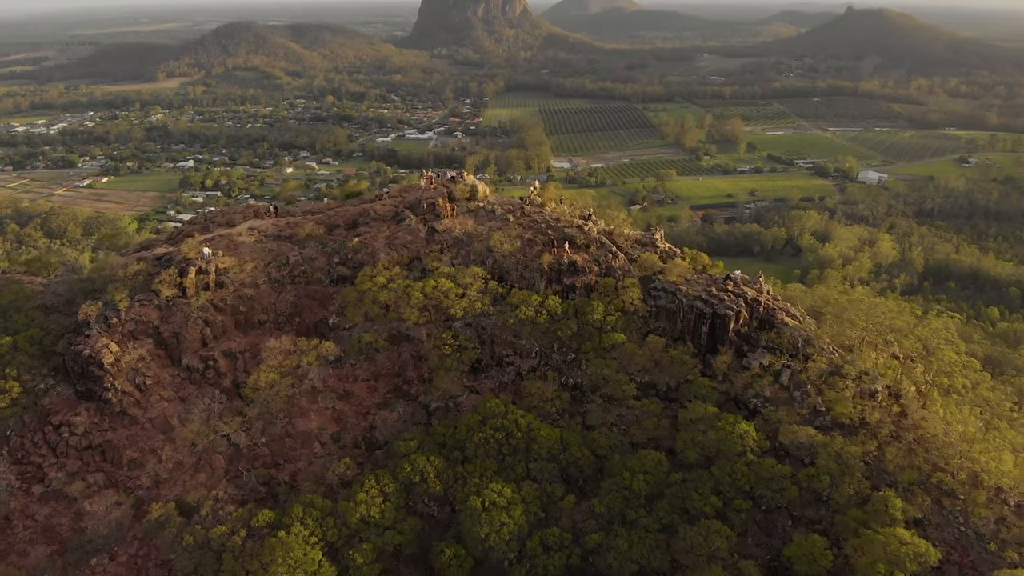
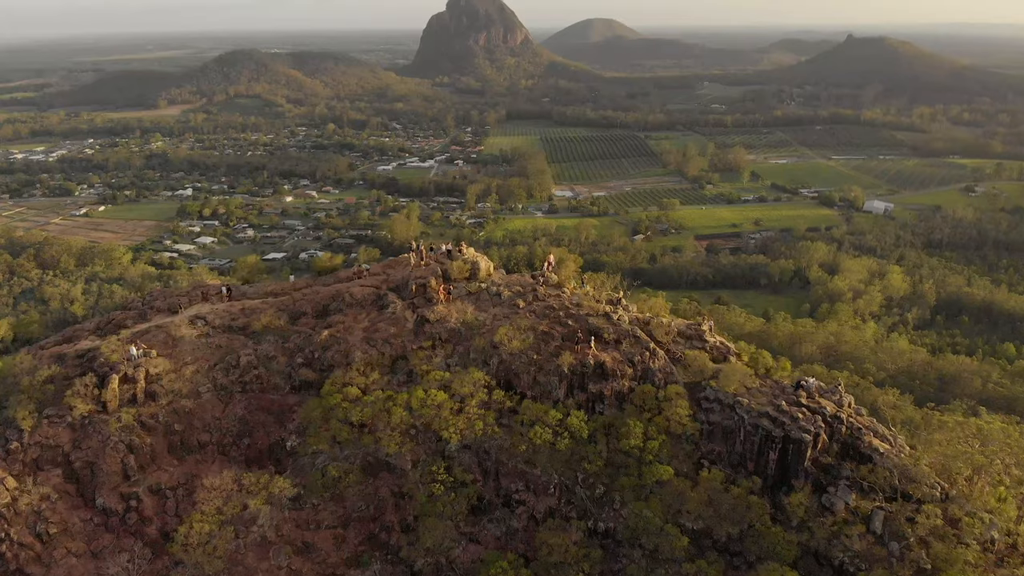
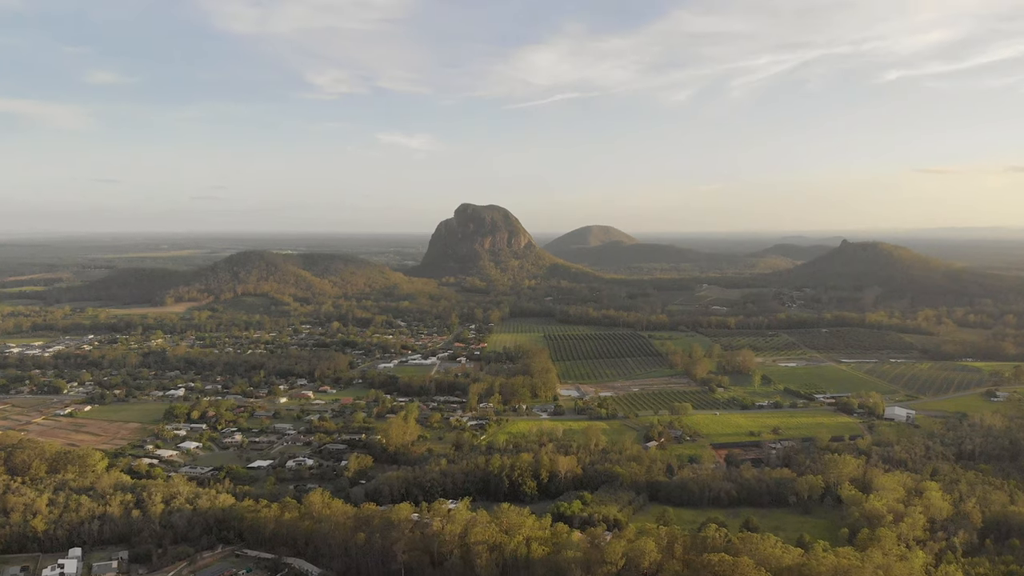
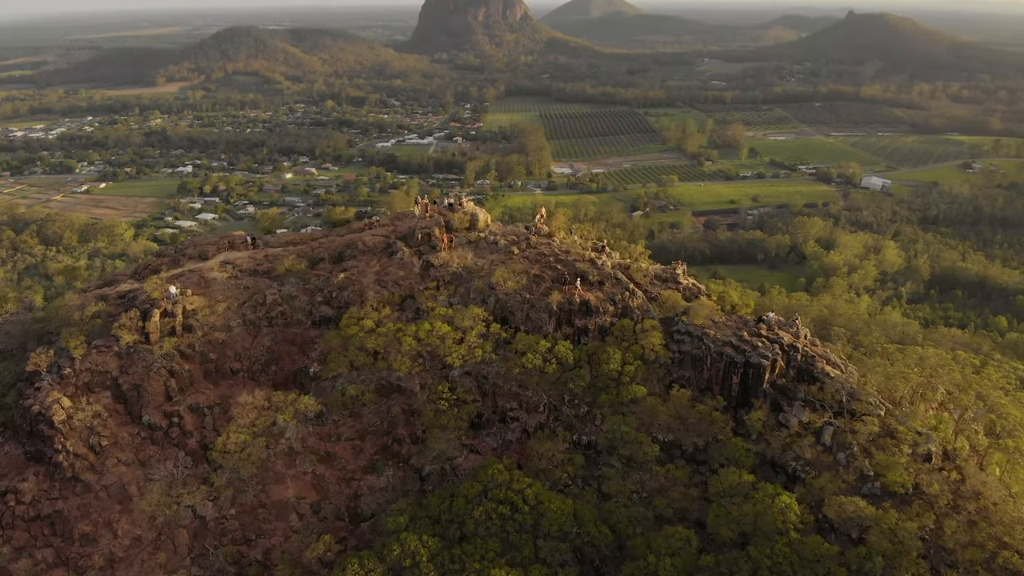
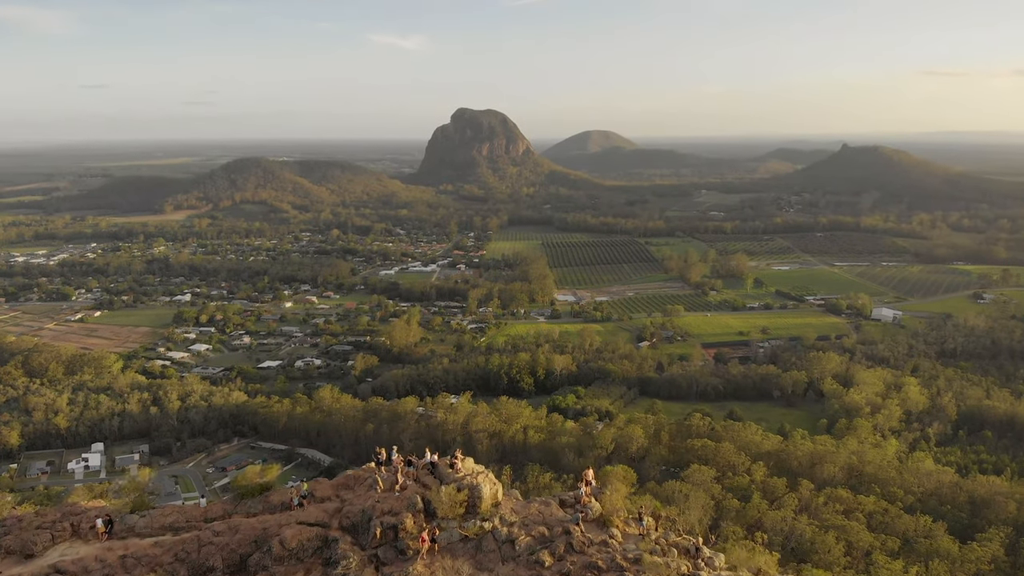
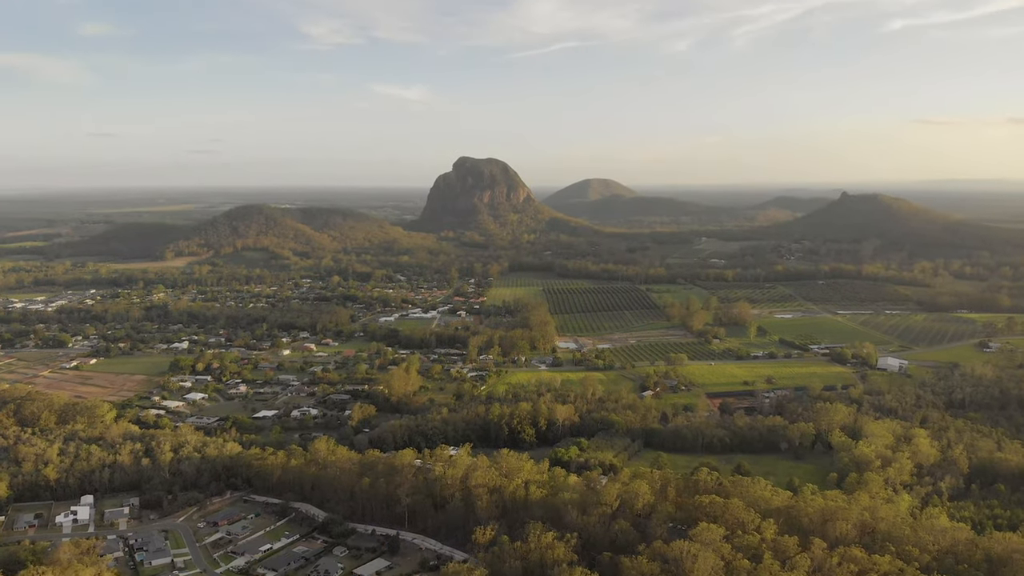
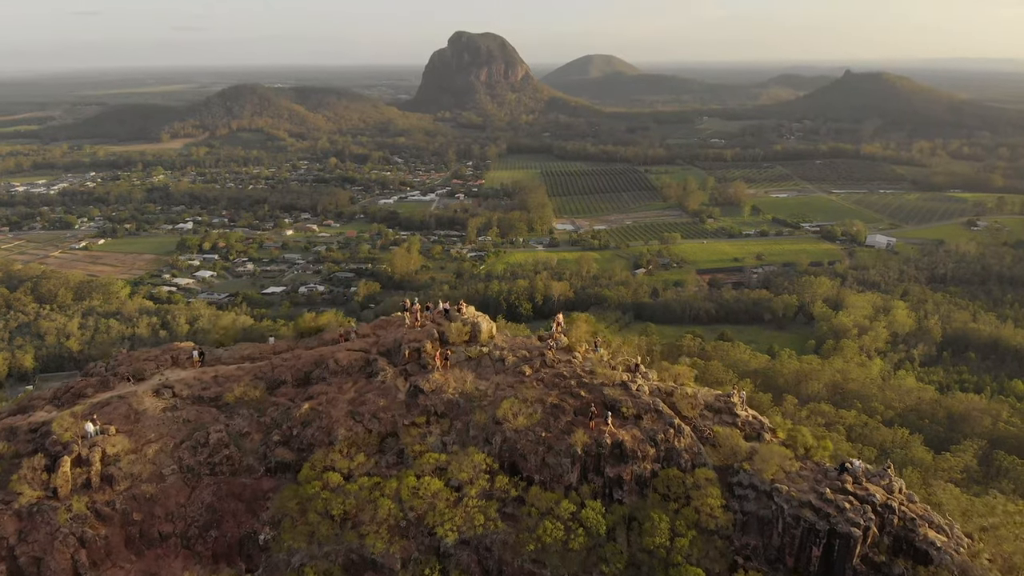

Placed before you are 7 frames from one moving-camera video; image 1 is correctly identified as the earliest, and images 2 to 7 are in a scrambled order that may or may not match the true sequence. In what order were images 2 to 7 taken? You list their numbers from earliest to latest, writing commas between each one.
4, 2, 7, 5, 6, 3
